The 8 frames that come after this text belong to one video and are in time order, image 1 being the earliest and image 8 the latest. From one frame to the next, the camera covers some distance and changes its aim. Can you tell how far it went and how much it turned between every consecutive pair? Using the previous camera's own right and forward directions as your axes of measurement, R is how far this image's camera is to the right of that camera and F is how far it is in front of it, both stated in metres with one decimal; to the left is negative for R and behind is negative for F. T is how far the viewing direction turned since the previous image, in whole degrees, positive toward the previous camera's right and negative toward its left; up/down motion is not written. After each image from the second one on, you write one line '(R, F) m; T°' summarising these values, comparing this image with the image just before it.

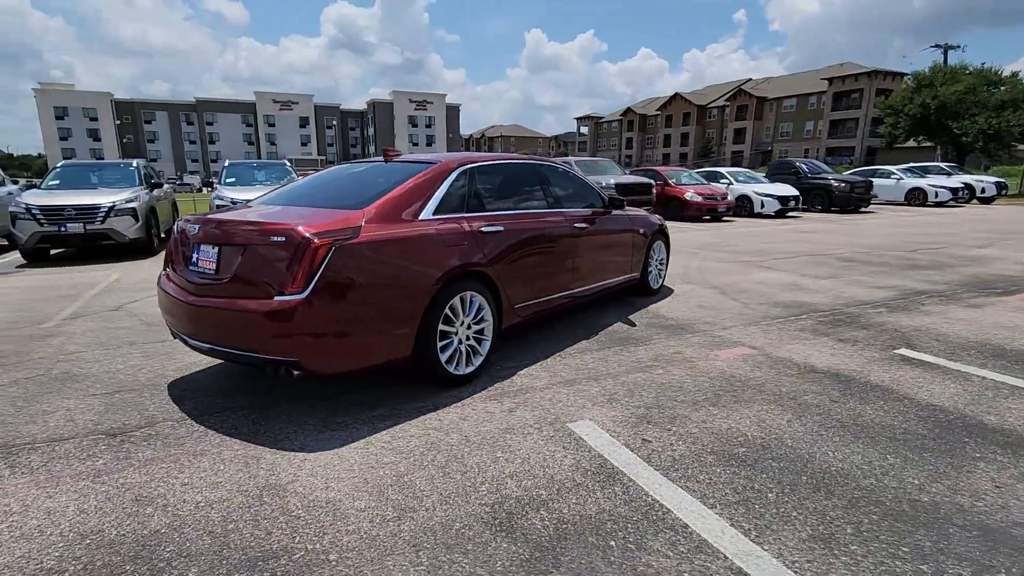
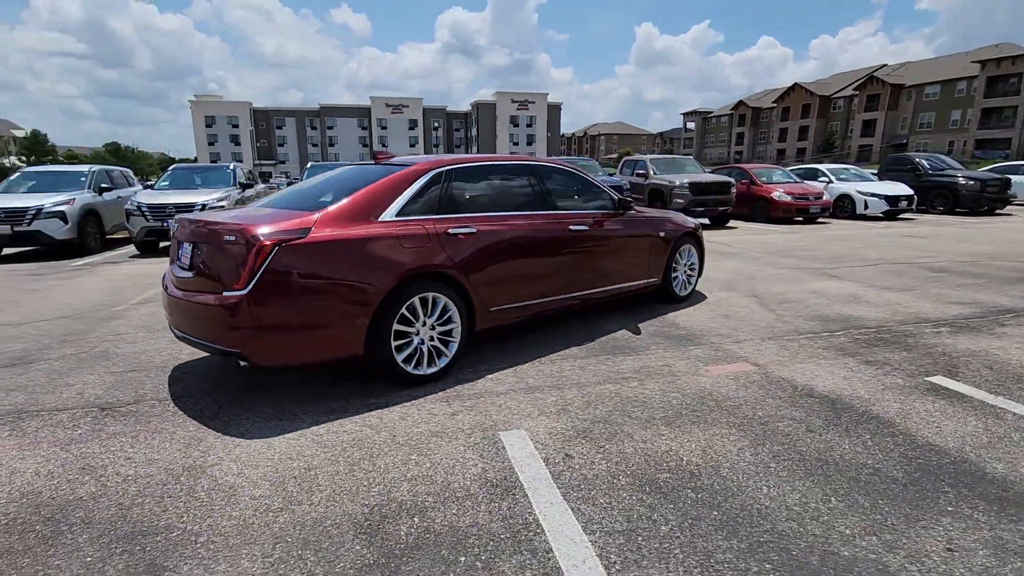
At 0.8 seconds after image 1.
(+1.0, +0.1) m; -11°
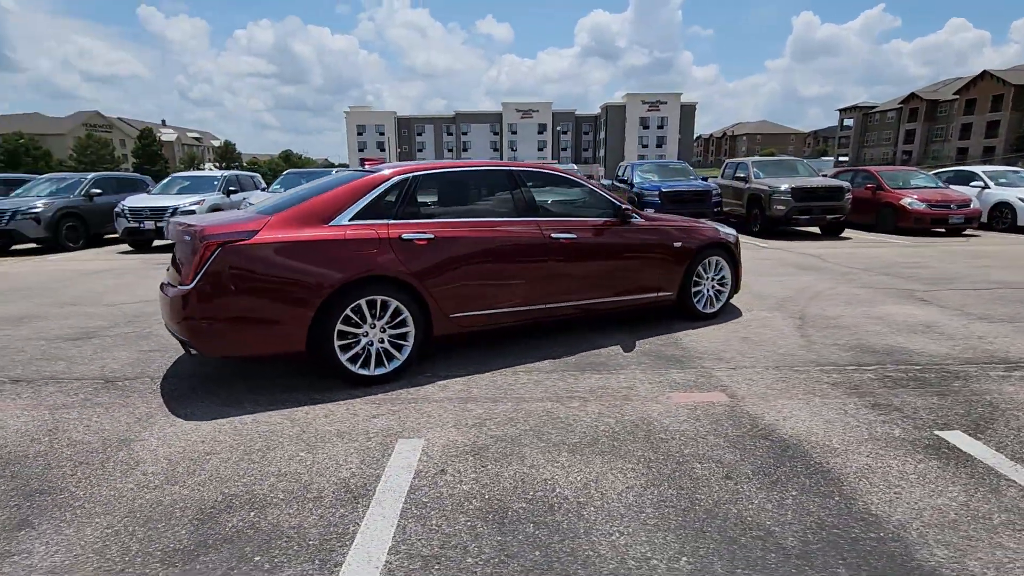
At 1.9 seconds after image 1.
(+1.3, +0.2) m; -13°
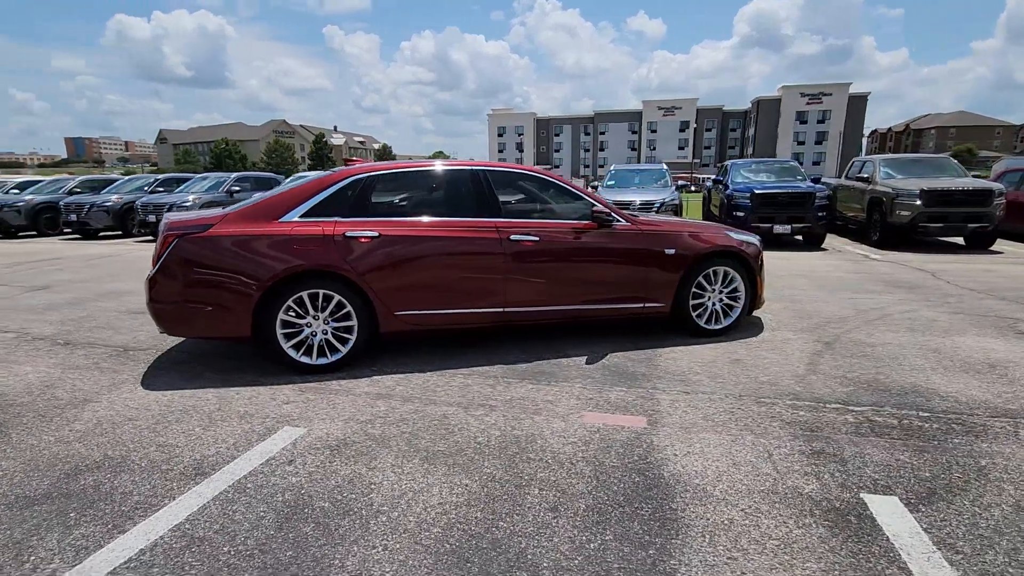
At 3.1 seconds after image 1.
(+1.5, +0.3) m; -14°
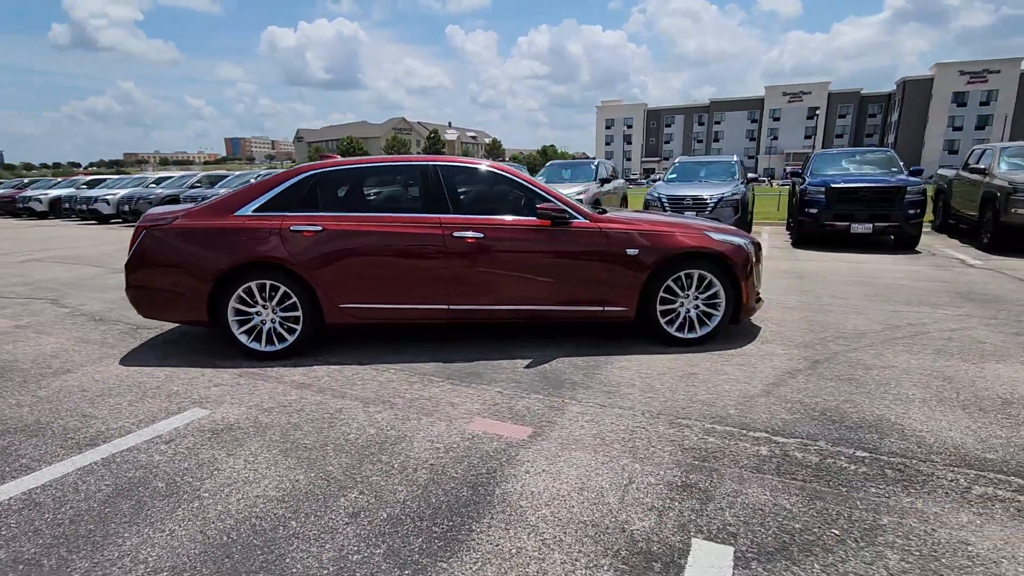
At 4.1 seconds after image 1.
(+1.4, +0.3) m; -11°
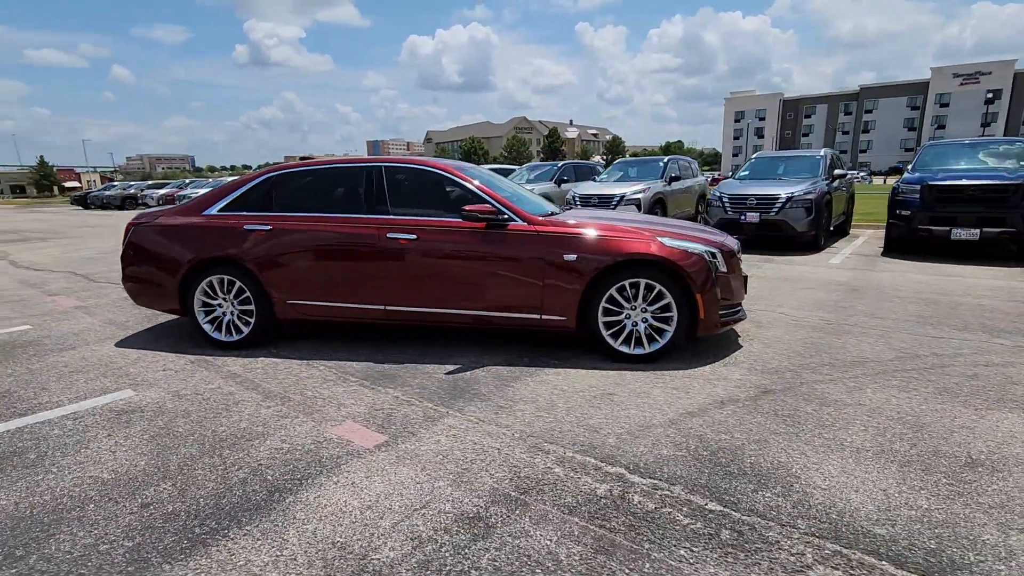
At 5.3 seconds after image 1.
(+1.5, +0.3) m; -12°
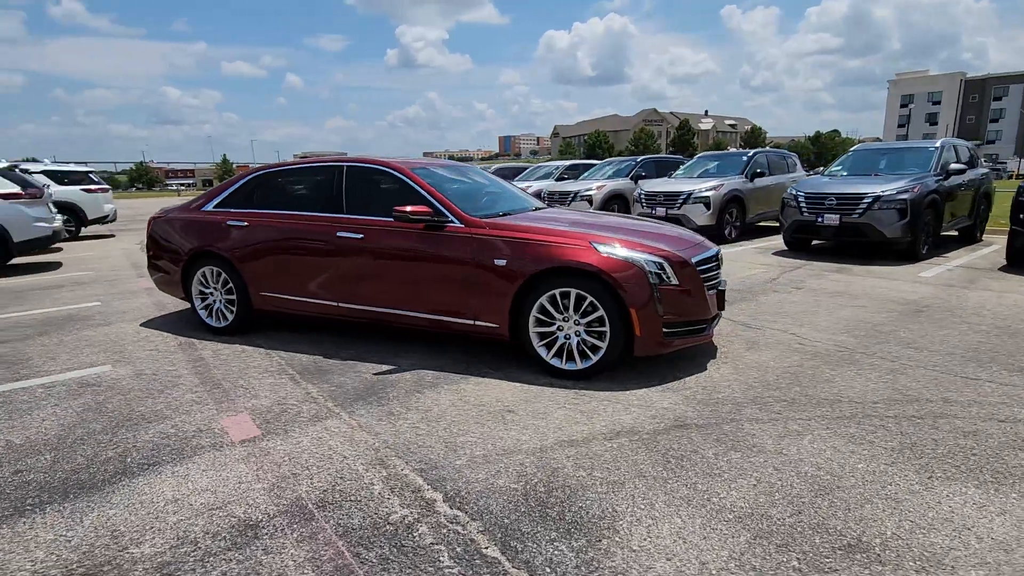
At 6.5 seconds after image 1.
(+1.5, +0.3) m; -13°
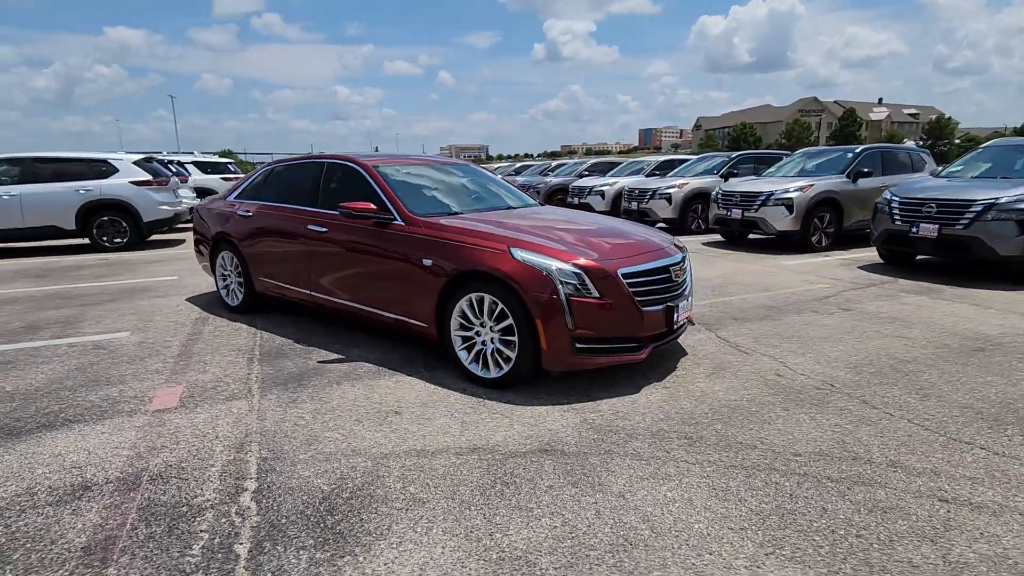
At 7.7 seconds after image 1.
(+1.5, +0.3) m; -14°
